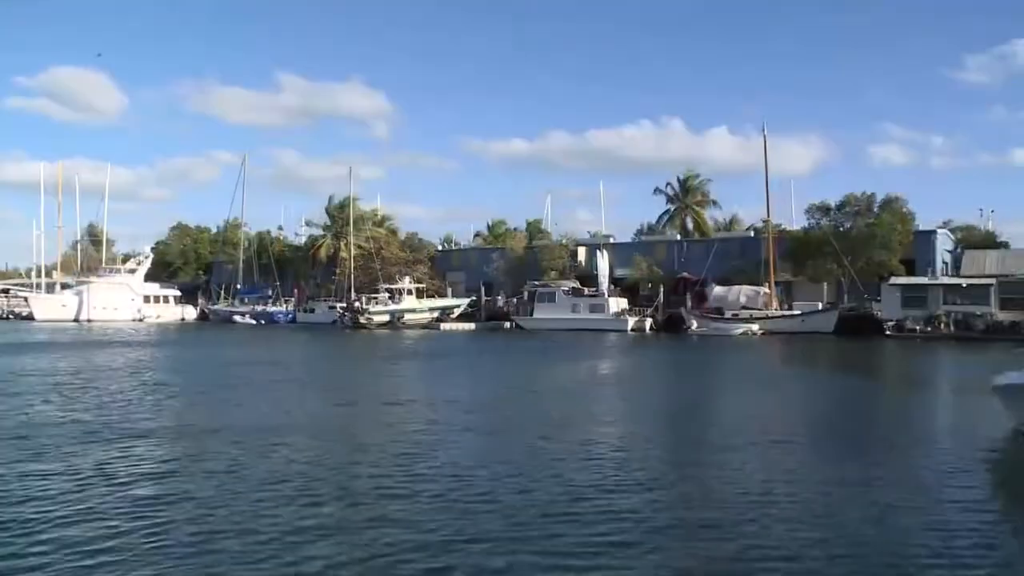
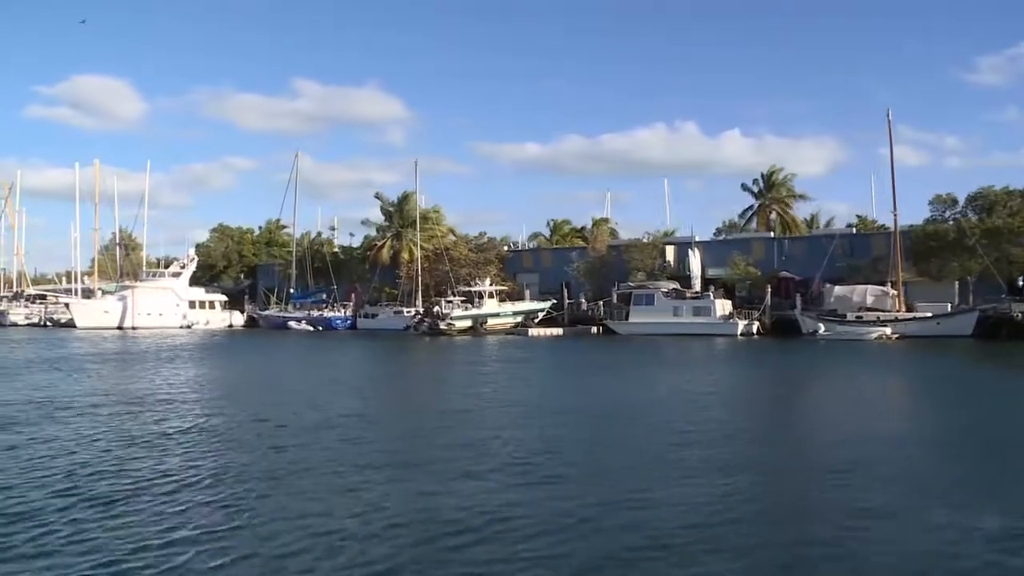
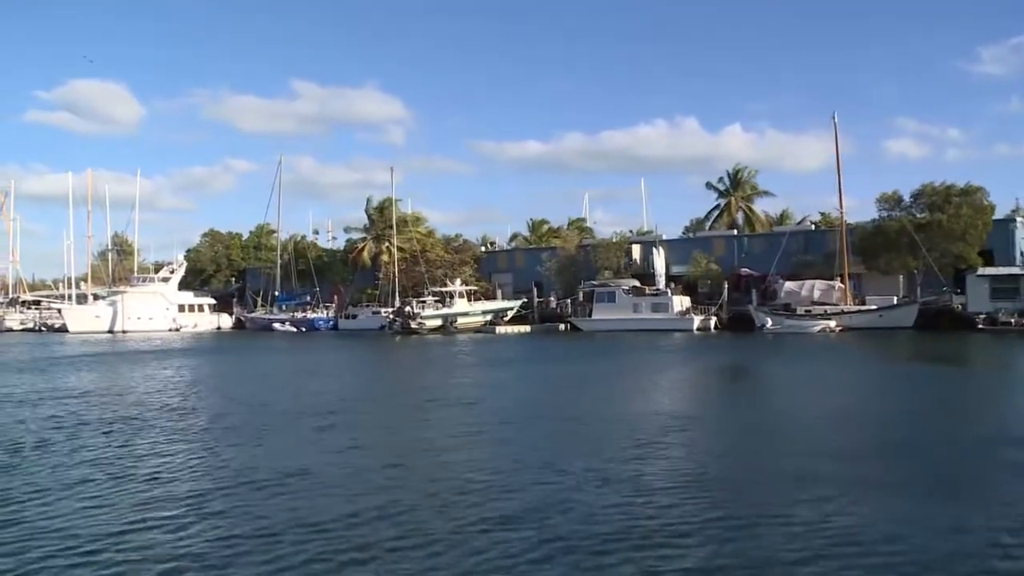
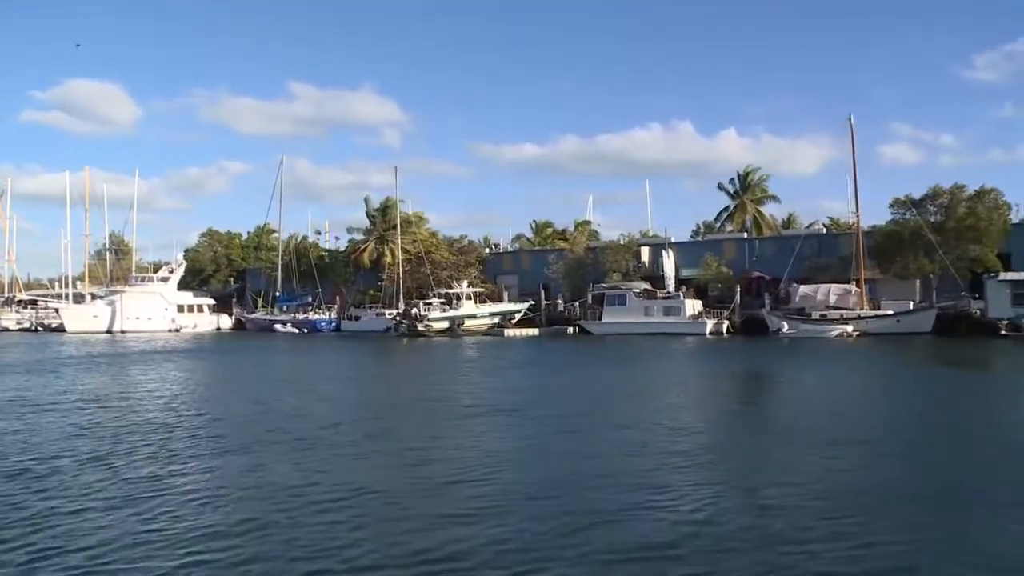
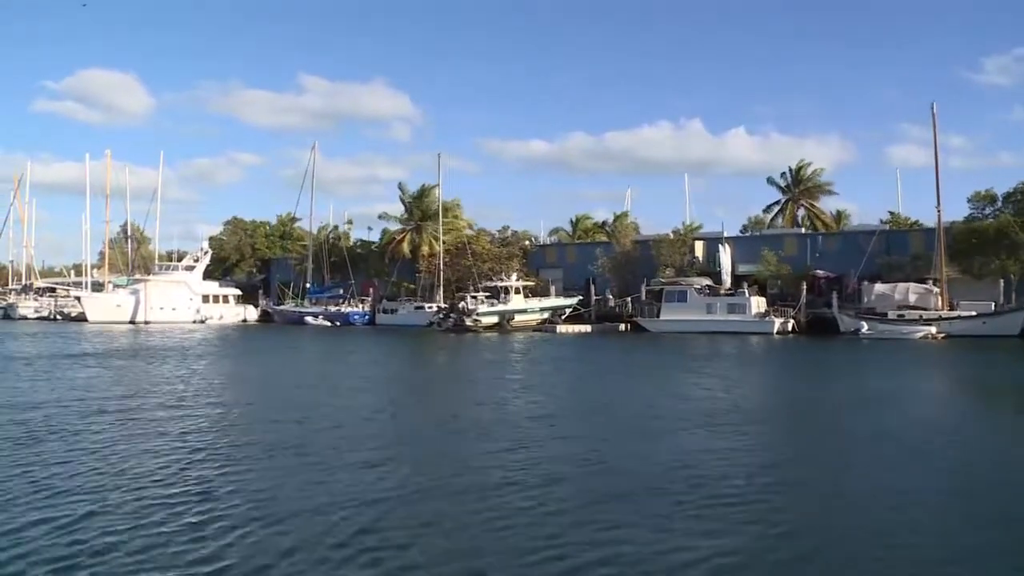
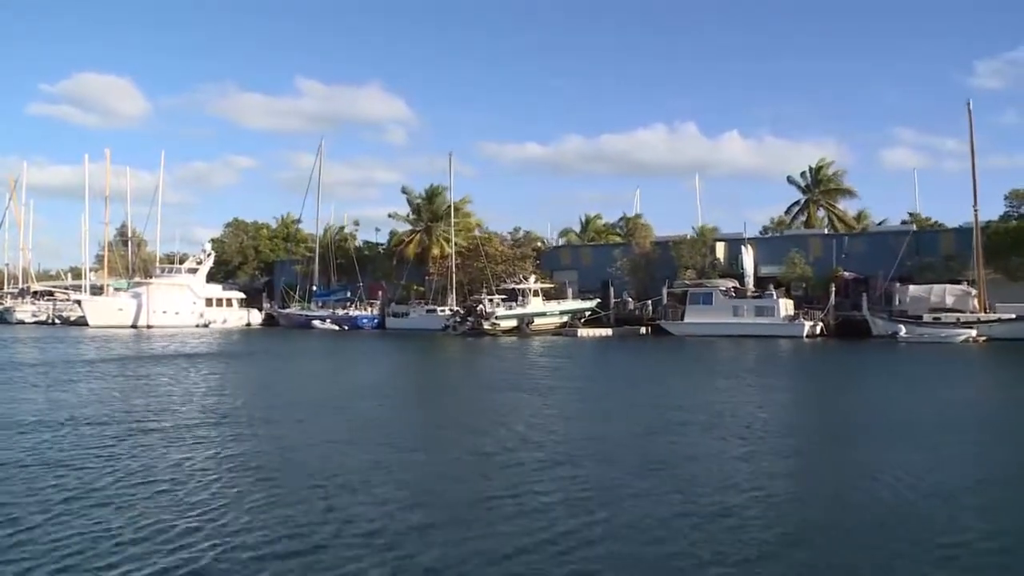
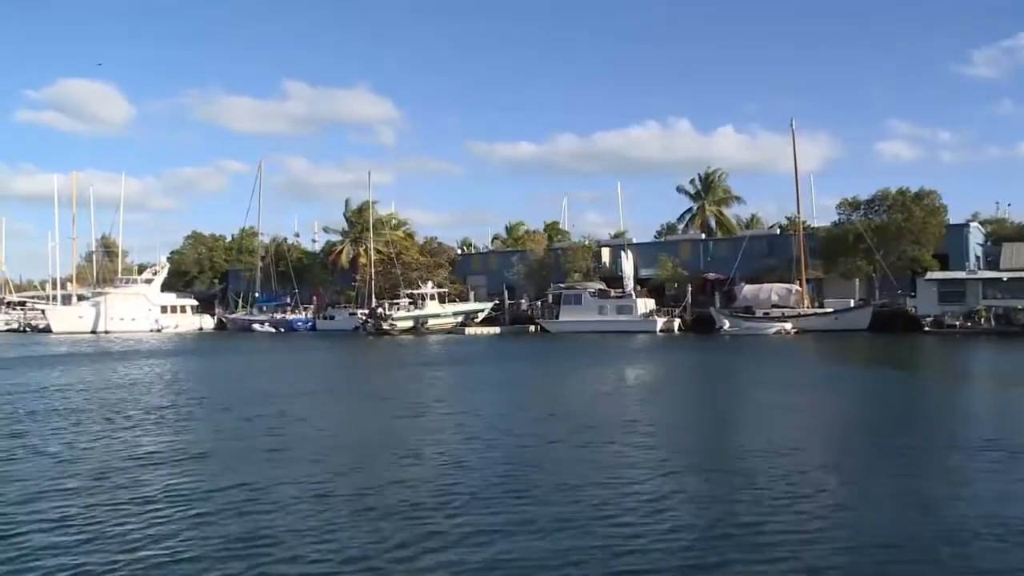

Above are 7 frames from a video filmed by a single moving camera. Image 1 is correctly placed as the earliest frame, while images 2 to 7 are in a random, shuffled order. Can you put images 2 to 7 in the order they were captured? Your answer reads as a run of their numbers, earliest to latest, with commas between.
7, 3, 4, 2, 5, 6
